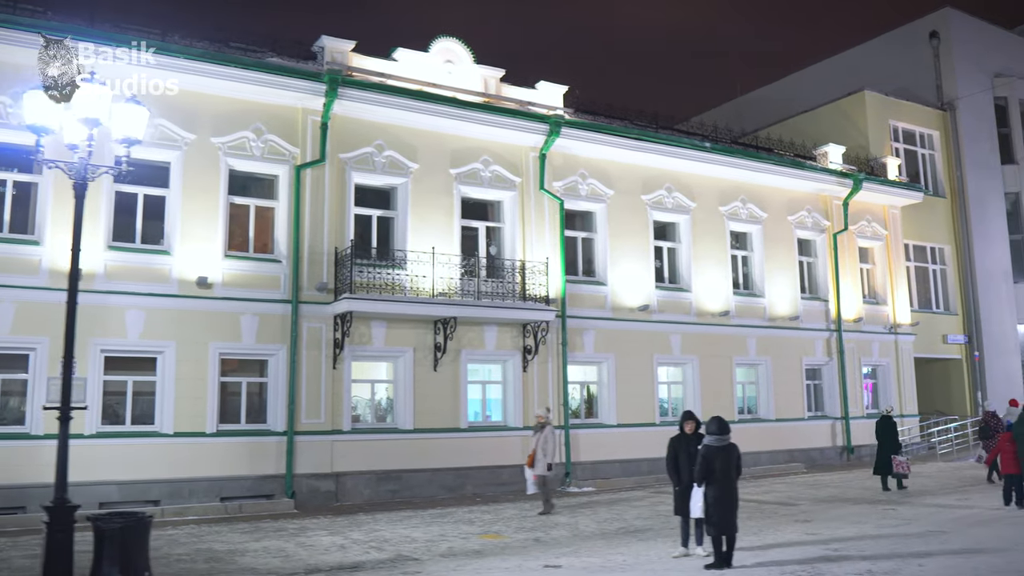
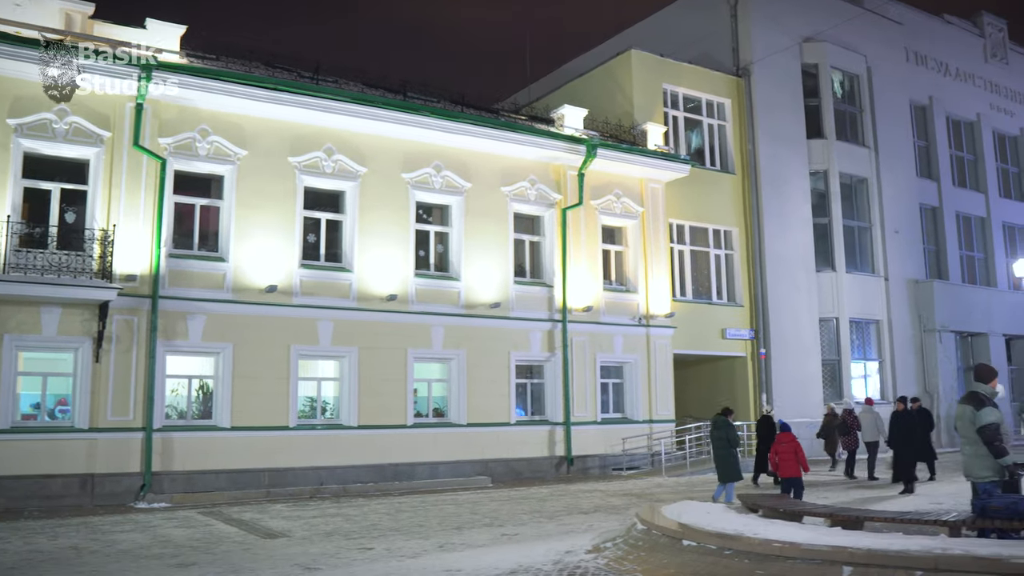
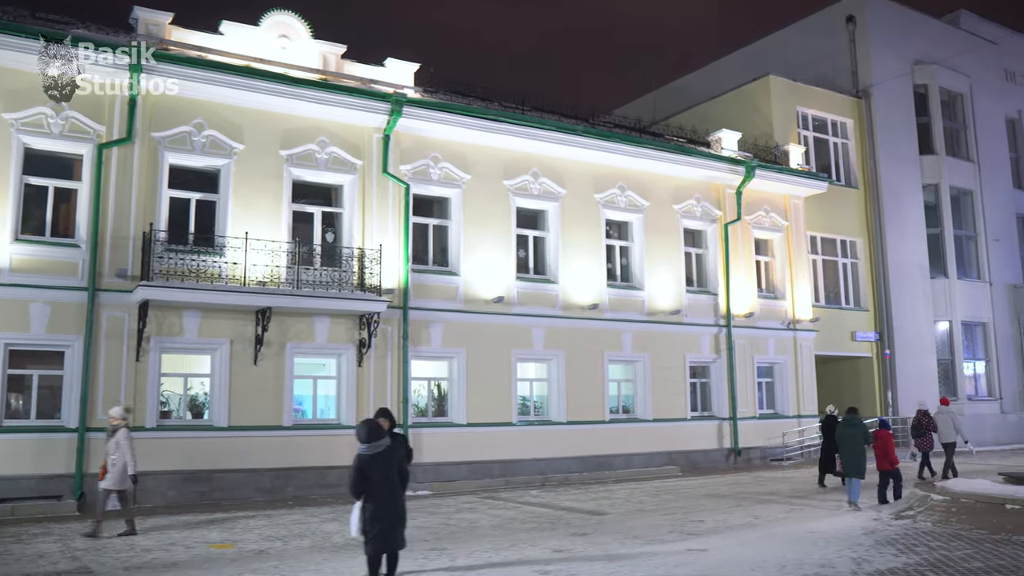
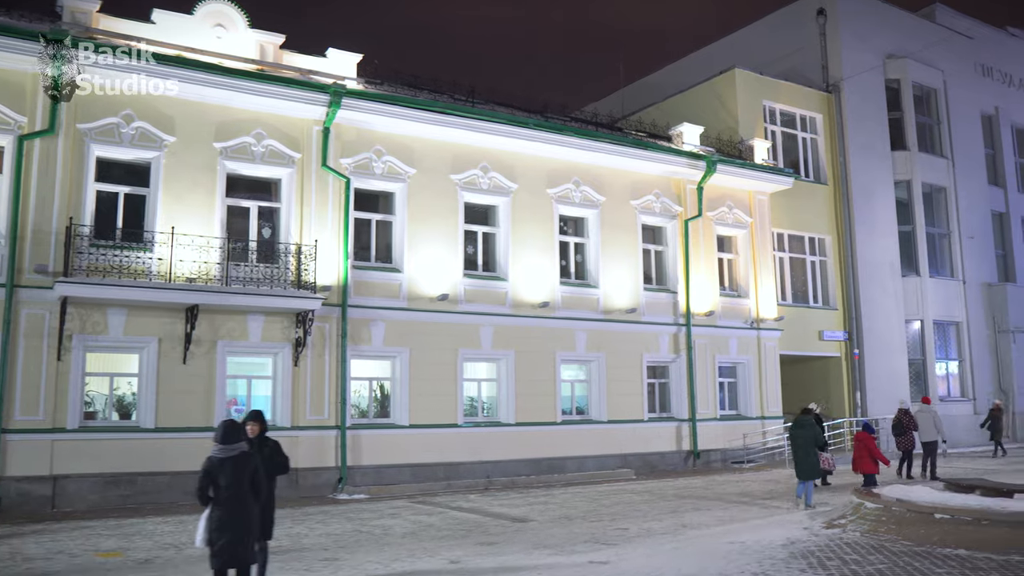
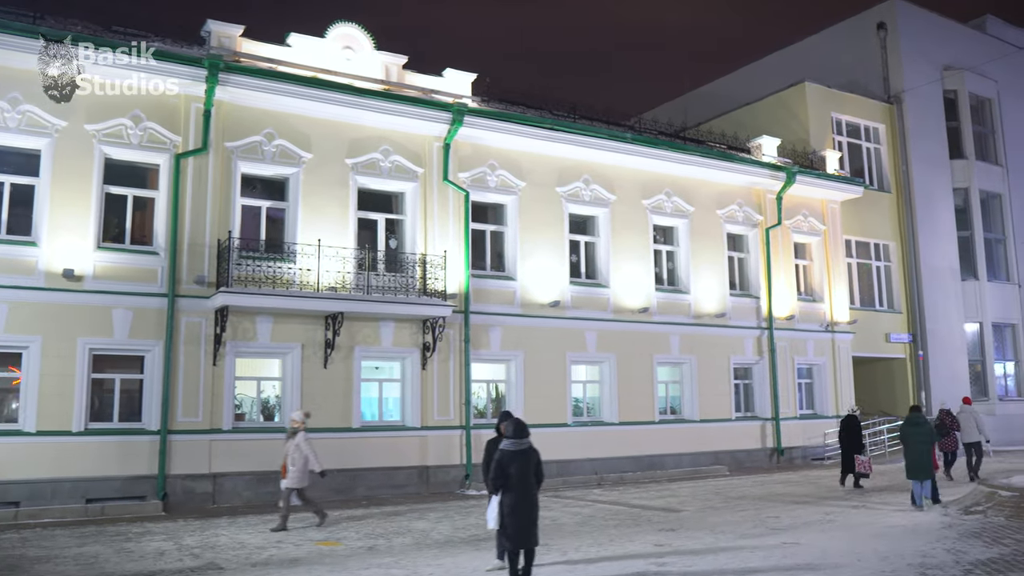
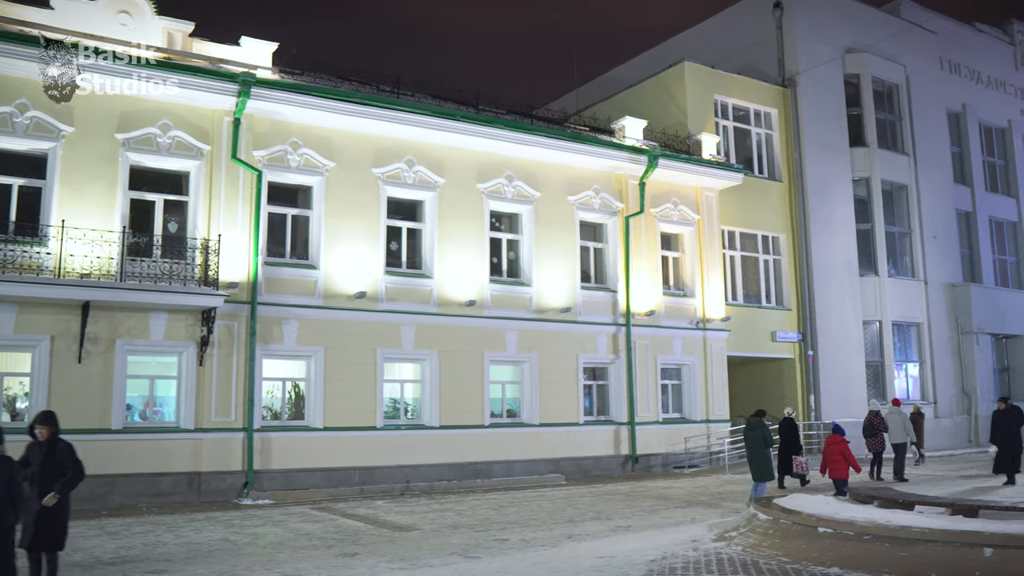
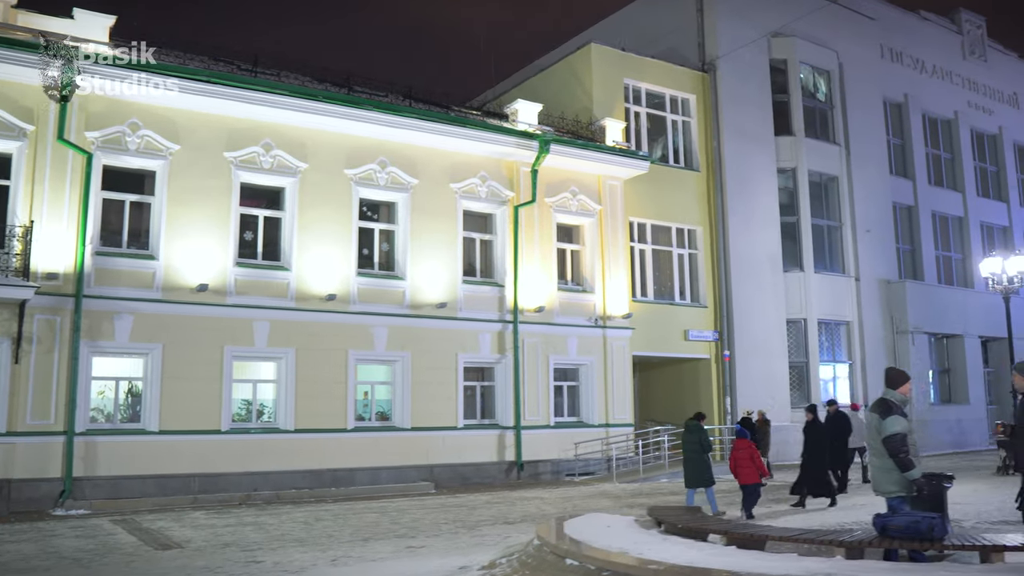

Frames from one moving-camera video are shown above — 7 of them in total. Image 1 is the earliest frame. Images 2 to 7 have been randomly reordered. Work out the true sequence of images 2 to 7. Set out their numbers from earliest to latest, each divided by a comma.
5, 3, 4, 6, 2, 7
